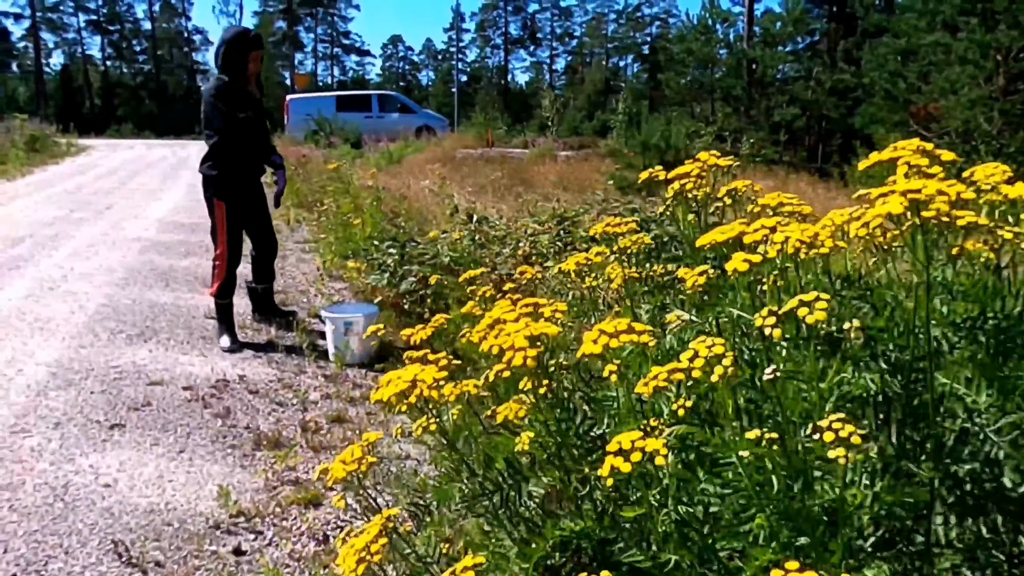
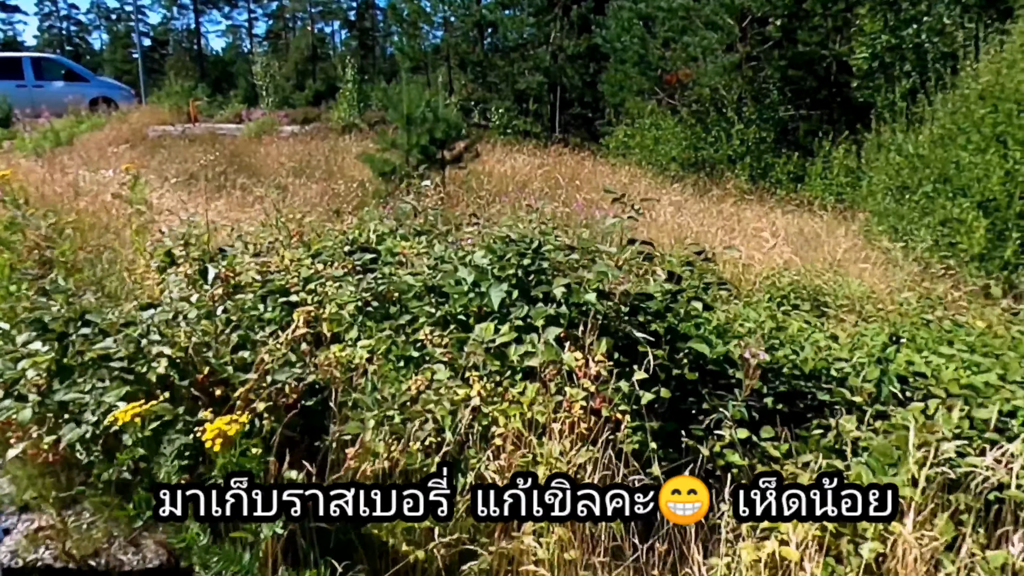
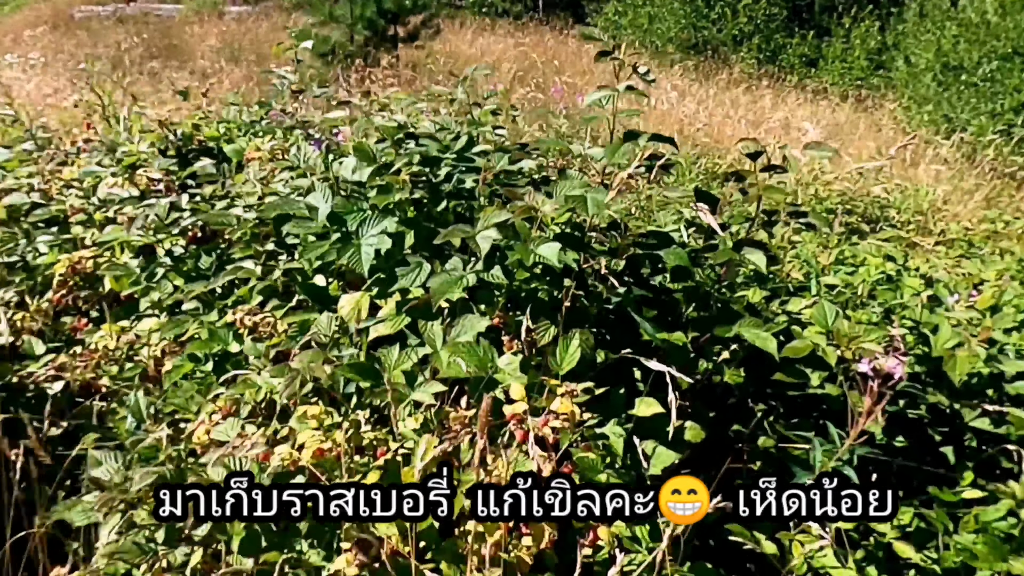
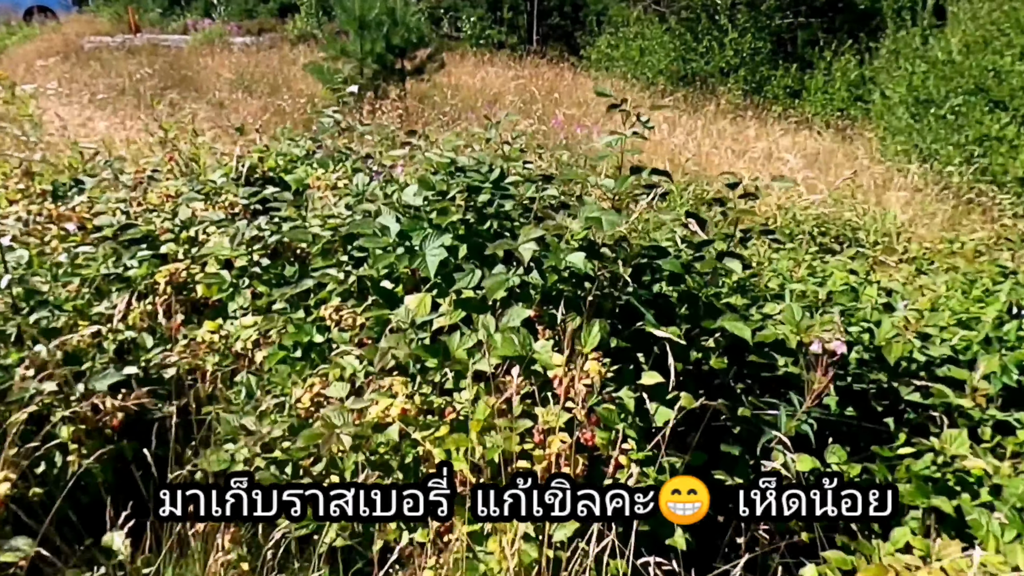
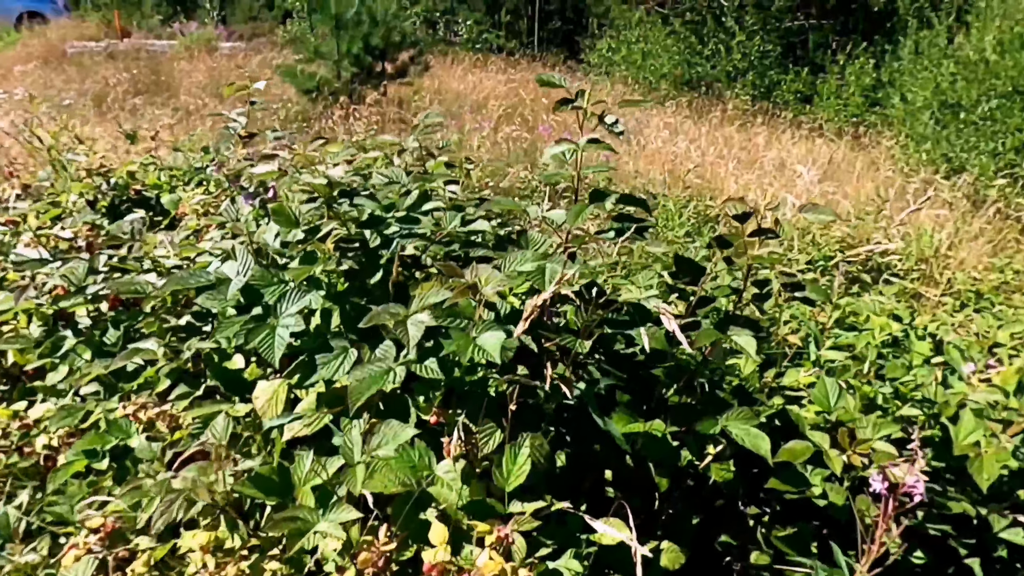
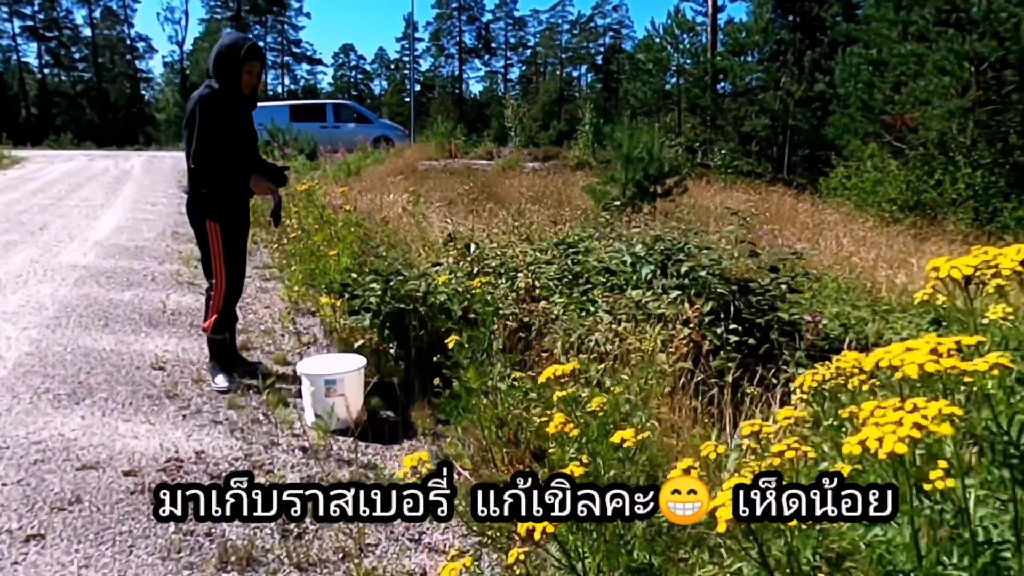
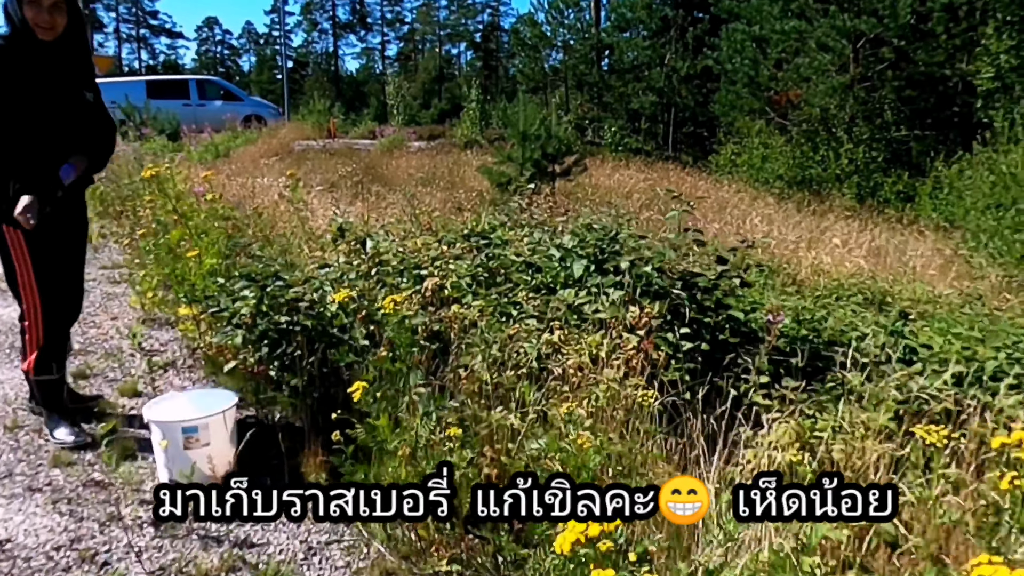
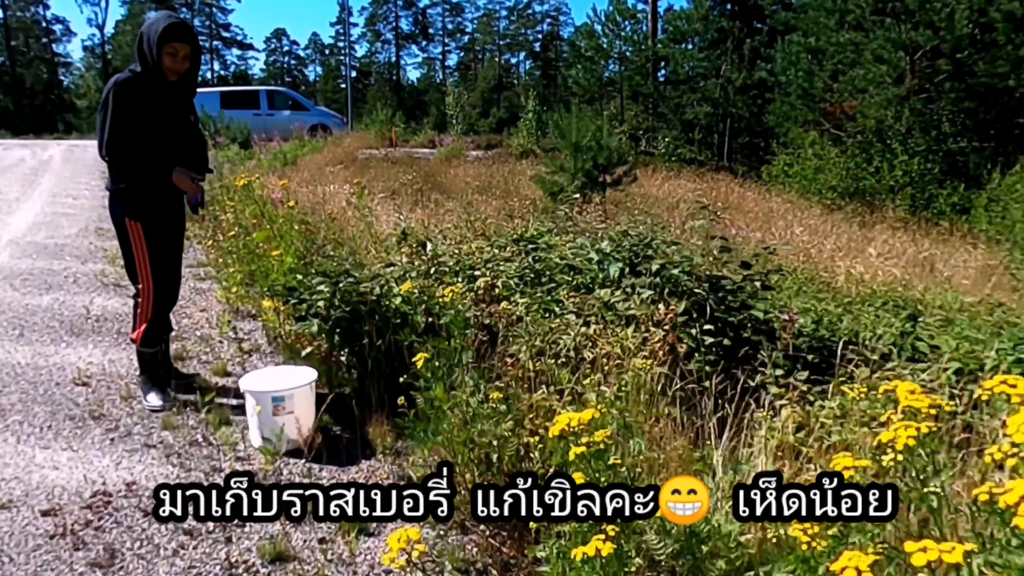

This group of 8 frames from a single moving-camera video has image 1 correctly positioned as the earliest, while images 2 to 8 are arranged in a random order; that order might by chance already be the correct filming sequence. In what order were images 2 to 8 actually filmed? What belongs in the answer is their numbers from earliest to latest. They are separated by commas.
6, 8, 7, 2, 4, 3, 5
